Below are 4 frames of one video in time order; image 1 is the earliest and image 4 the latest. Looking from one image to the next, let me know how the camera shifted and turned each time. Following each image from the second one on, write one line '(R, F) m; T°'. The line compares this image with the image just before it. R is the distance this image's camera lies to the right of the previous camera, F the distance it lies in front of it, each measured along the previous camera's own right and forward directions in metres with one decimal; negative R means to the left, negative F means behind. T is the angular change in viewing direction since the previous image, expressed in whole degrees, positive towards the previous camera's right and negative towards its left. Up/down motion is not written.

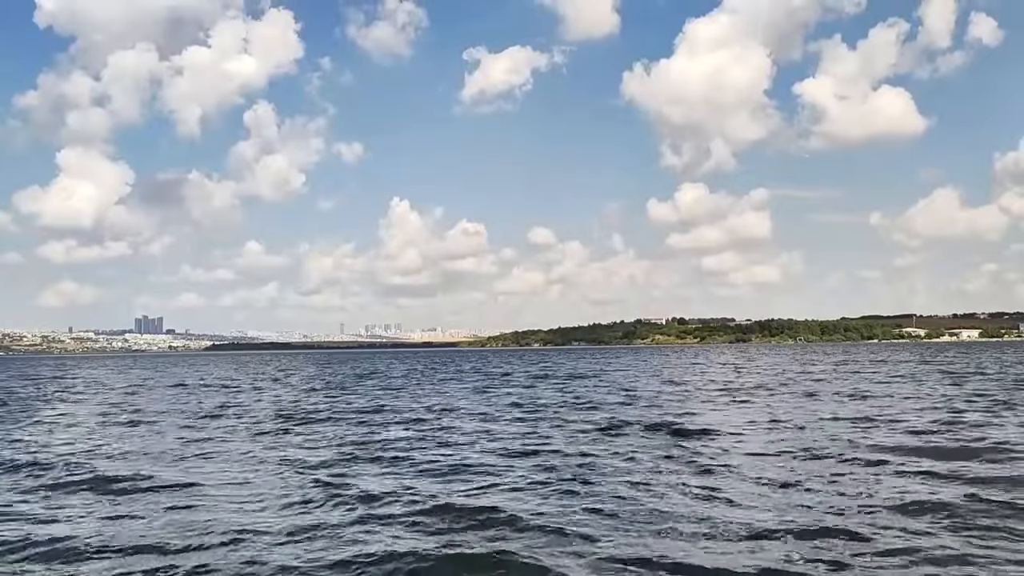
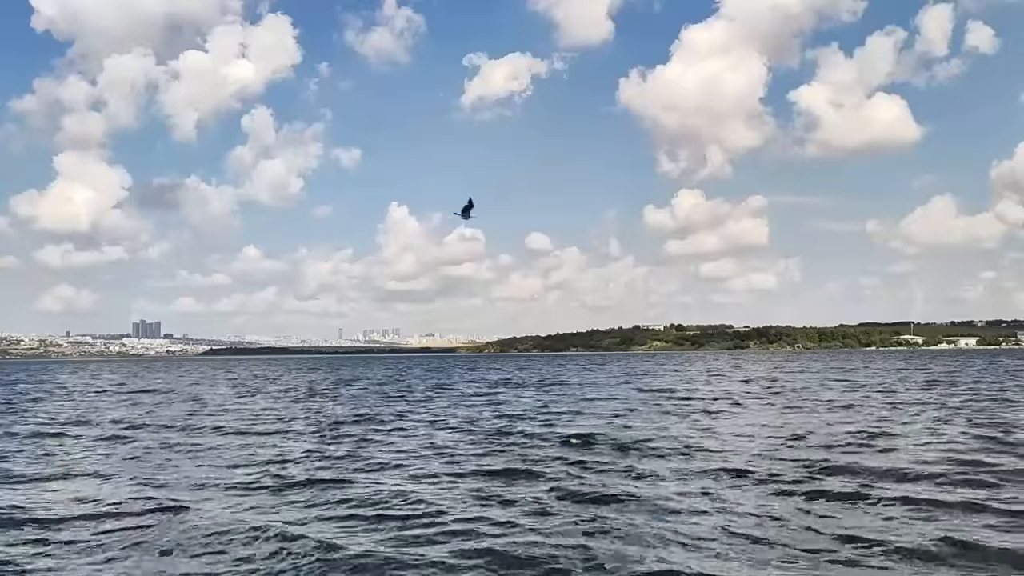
(-0.4, 0.0) m; 0°
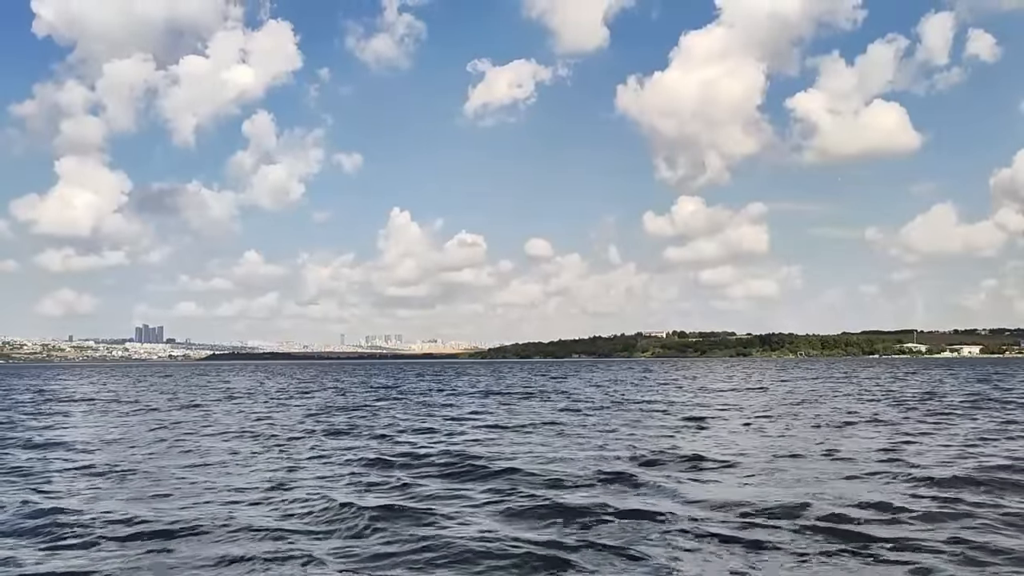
(-2.7, -2.1) m; 0°
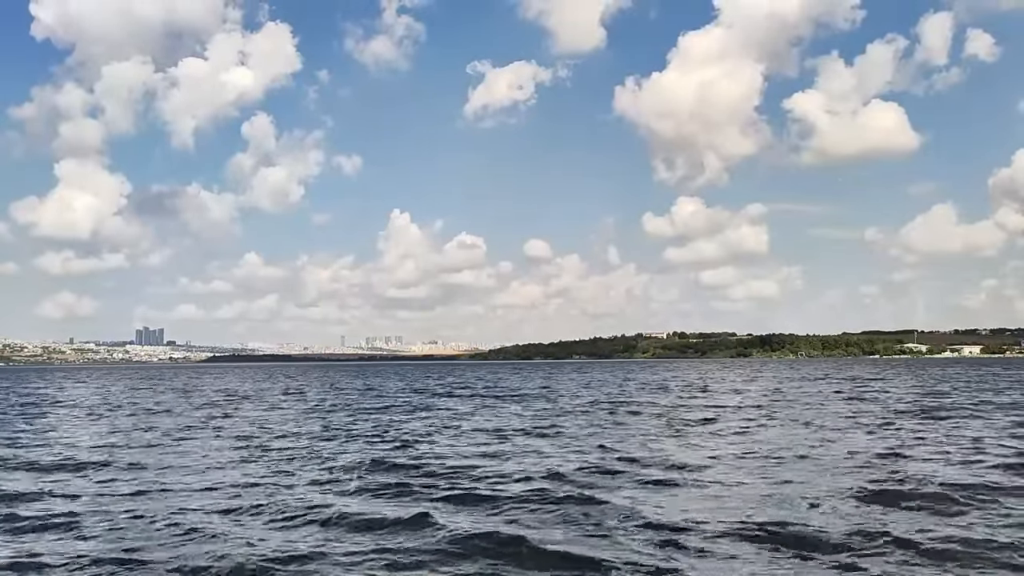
(+0.3, +0.3) m; 0°
